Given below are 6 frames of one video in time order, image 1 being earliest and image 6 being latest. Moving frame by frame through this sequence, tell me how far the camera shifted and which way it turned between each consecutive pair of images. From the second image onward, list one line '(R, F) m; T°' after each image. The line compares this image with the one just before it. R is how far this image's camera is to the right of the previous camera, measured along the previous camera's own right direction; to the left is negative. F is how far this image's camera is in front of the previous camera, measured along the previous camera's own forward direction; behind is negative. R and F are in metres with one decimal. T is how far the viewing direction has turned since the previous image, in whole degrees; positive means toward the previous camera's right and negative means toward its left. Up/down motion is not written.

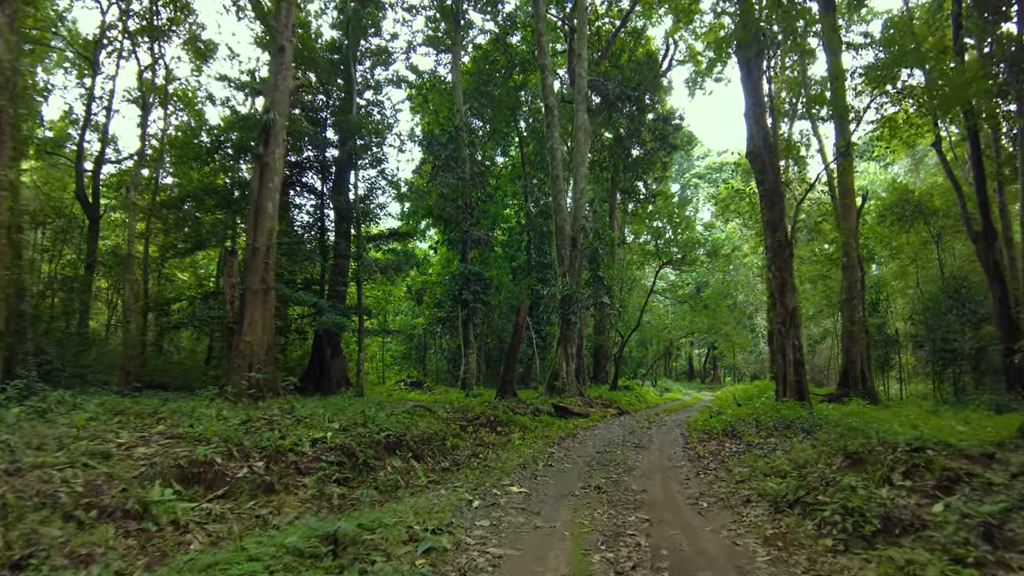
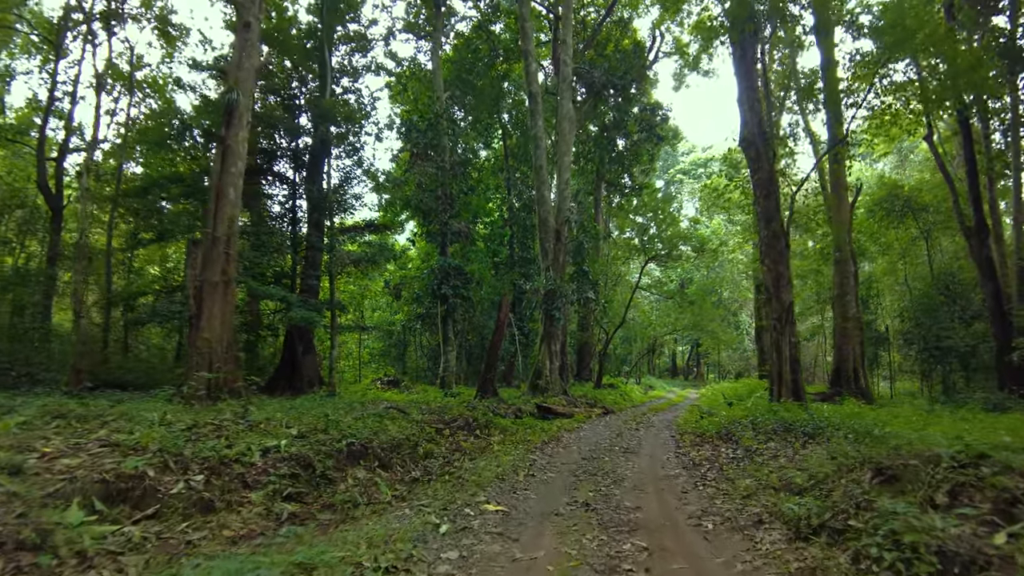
(+0.1, +0.7) m; +1°
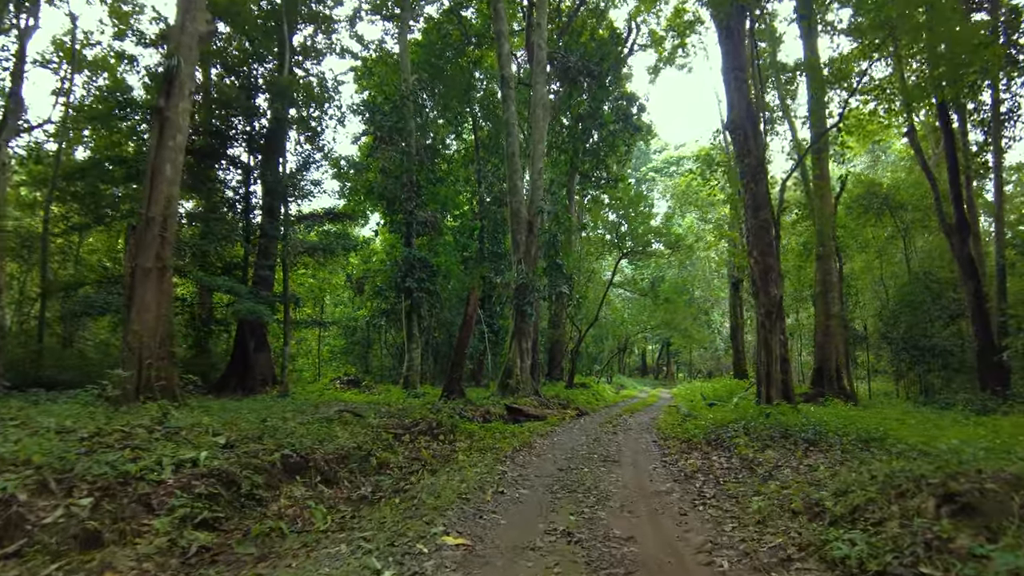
(0.0, +0.9) m; +3°
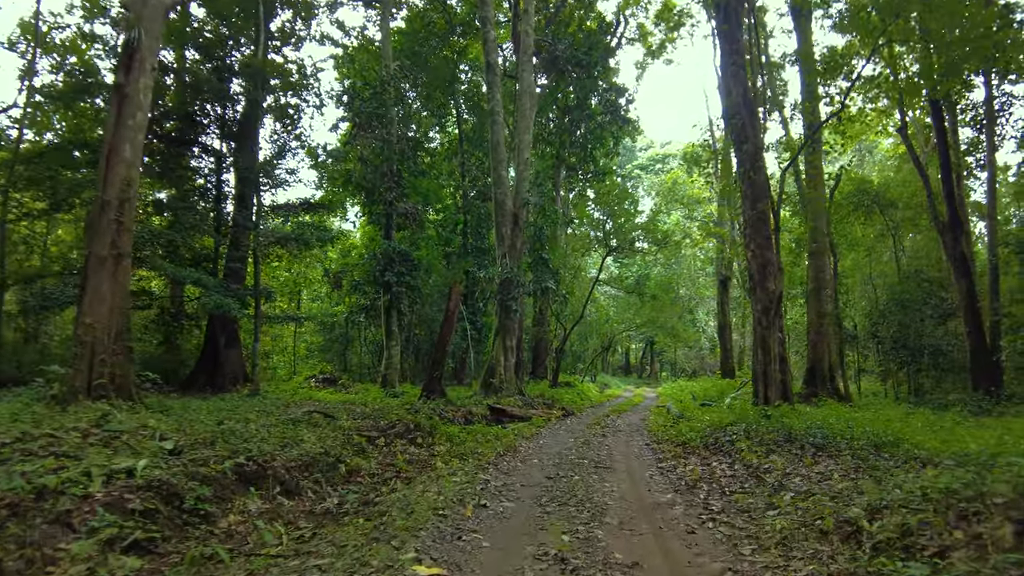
(0.0, +0.6) m; +1°
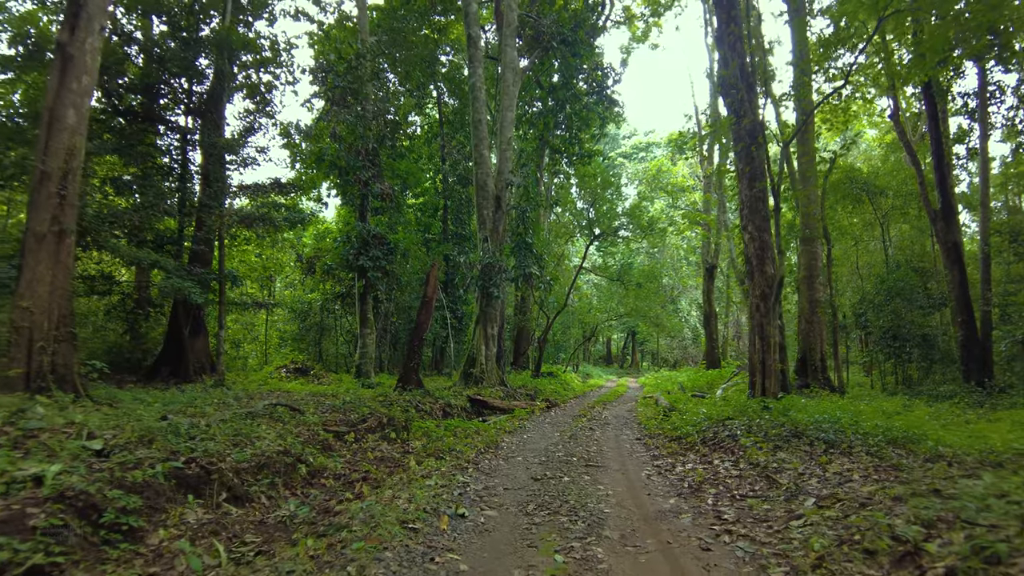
(0.0, +0.7) m; +2°
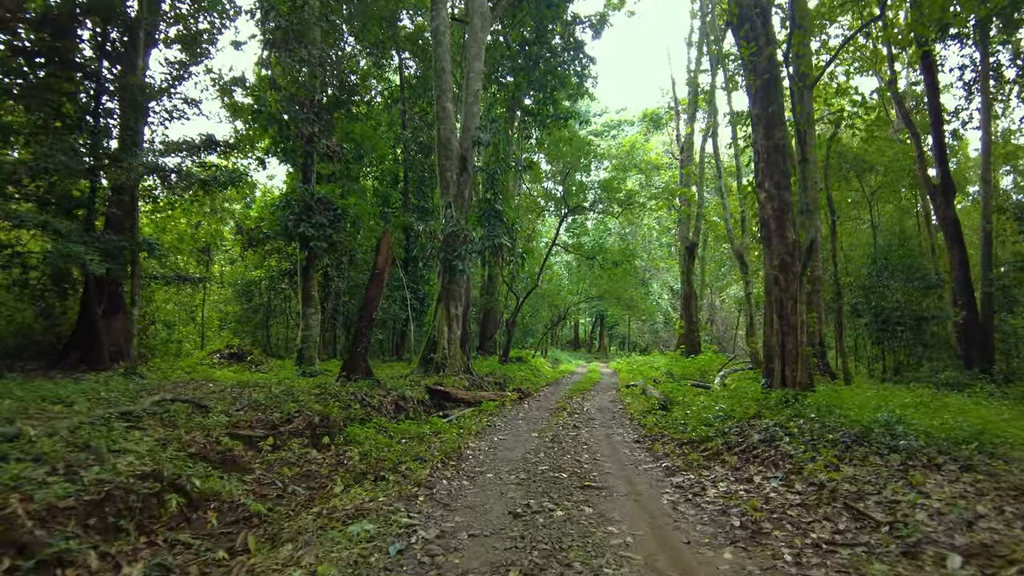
(0.0, +1.7) m; +3°
